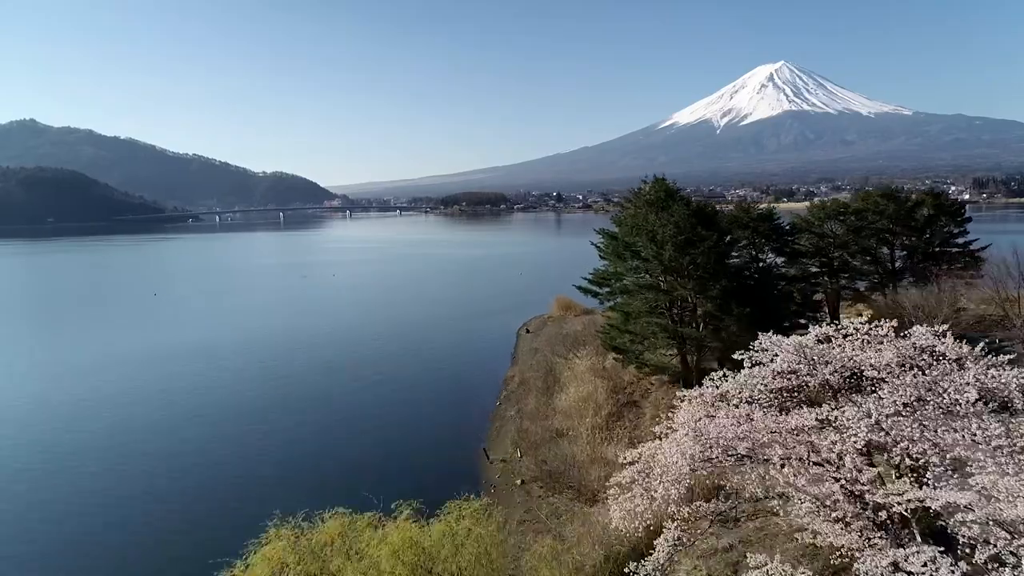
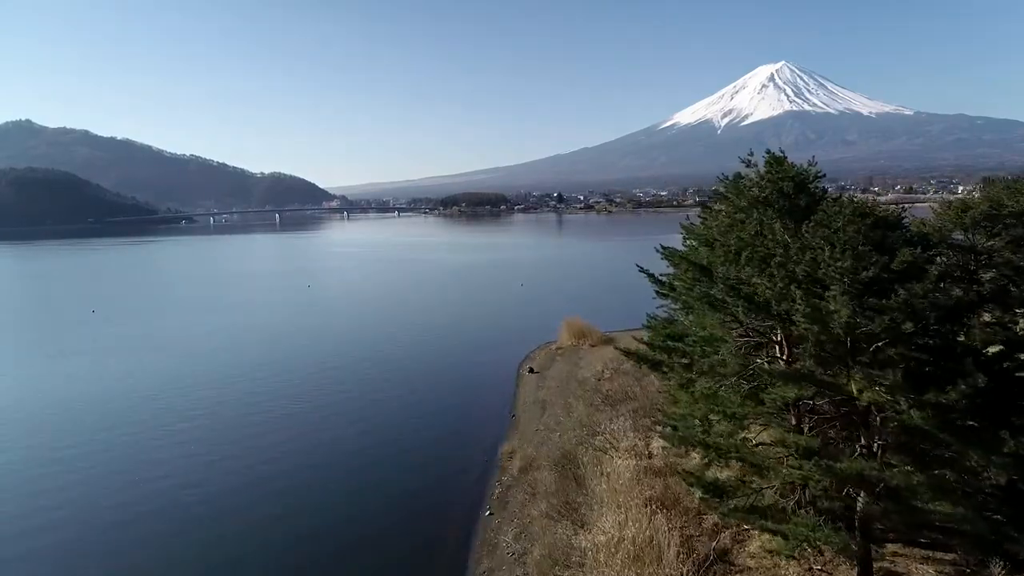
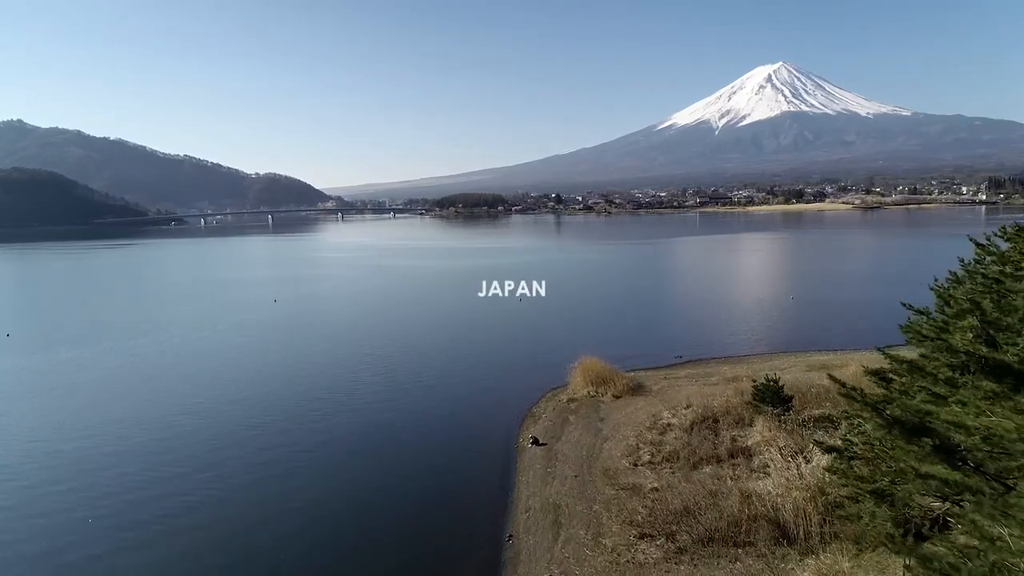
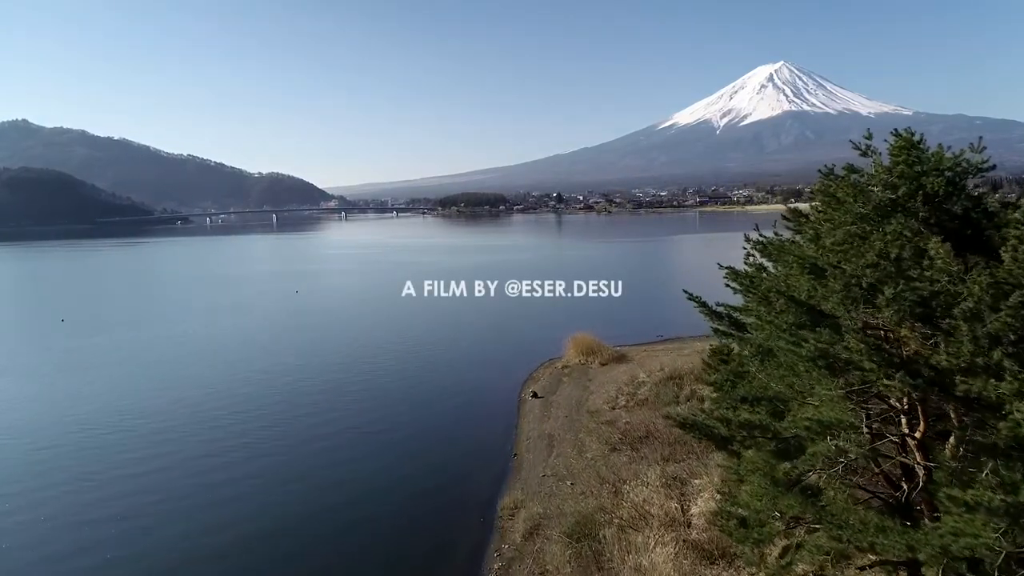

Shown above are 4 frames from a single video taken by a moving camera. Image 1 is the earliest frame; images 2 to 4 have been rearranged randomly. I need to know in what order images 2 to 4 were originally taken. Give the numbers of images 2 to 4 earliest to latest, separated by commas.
2, 4, 3
